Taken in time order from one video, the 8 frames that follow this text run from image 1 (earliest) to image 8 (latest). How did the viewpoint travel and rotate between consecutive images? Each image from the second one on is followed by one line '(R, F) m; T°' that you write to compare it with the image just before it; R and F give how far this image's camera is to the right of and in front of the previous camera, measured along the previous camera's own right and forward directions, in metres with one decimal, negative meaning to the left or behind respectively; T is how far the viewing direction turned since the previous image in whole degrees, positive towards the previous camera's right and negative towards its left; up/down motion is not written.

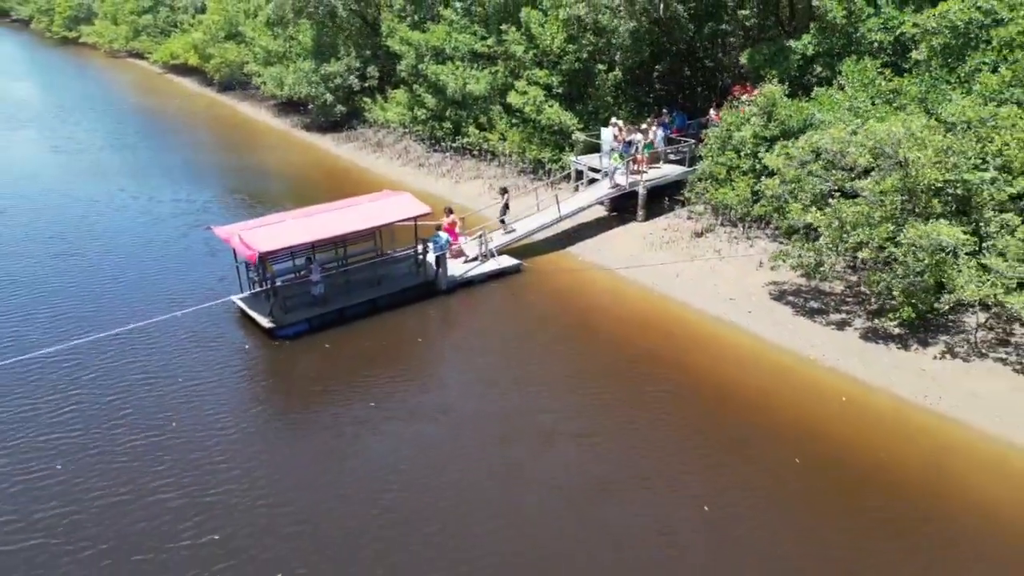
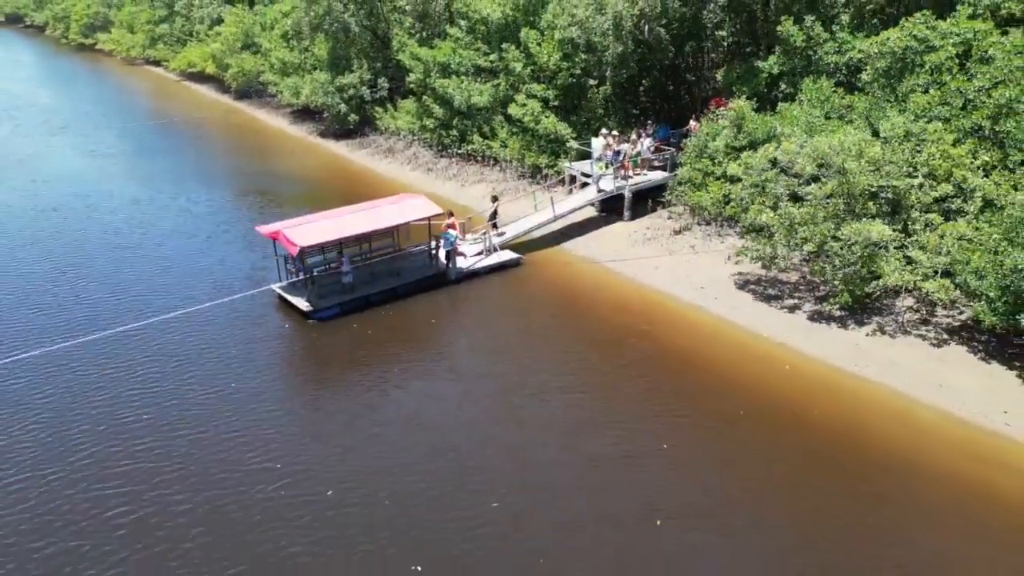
(0.0, -3.4) m; 0°
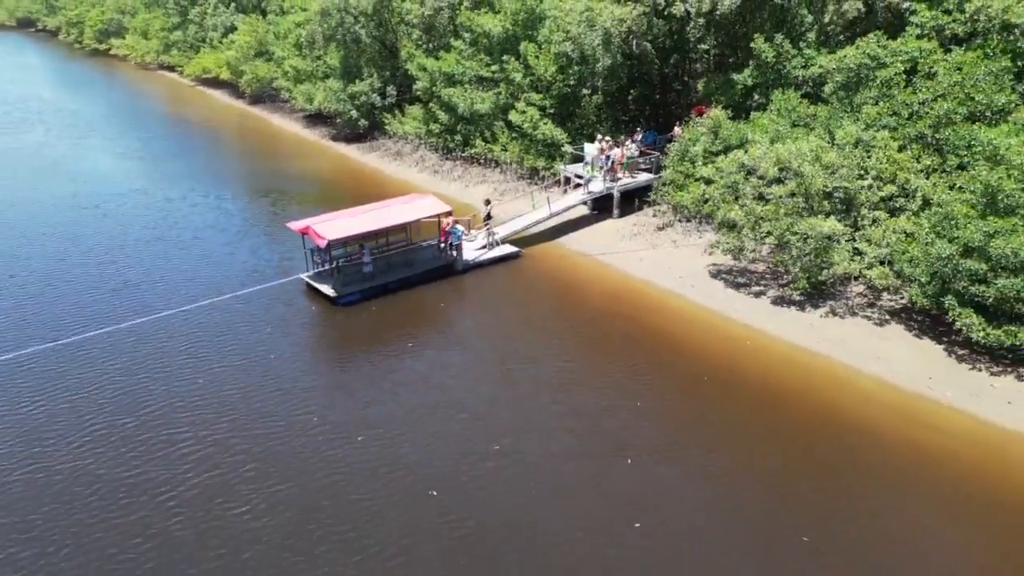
(+0.1, -3.2) m; 0°
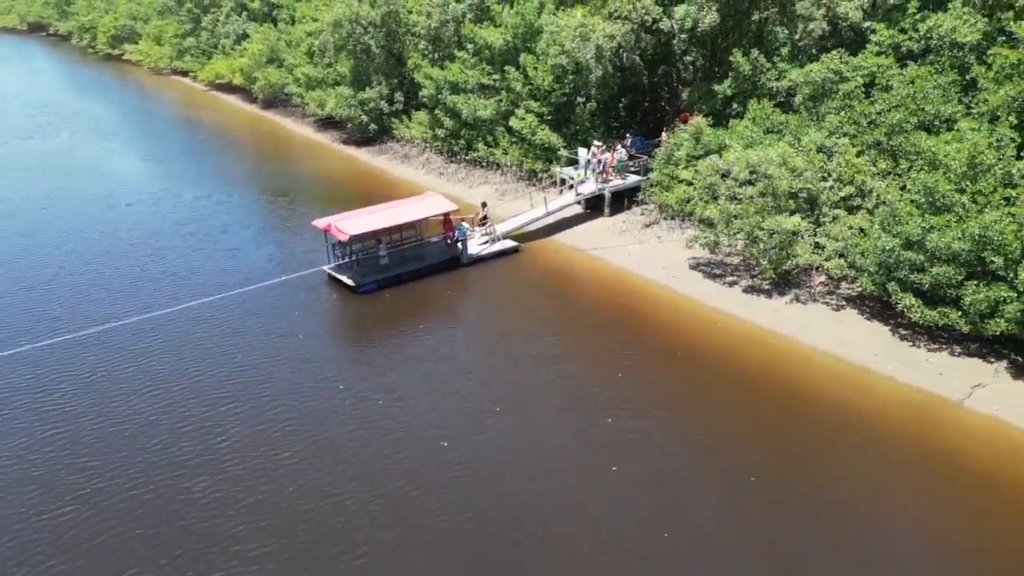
(0.0, -3.1) m; 0°
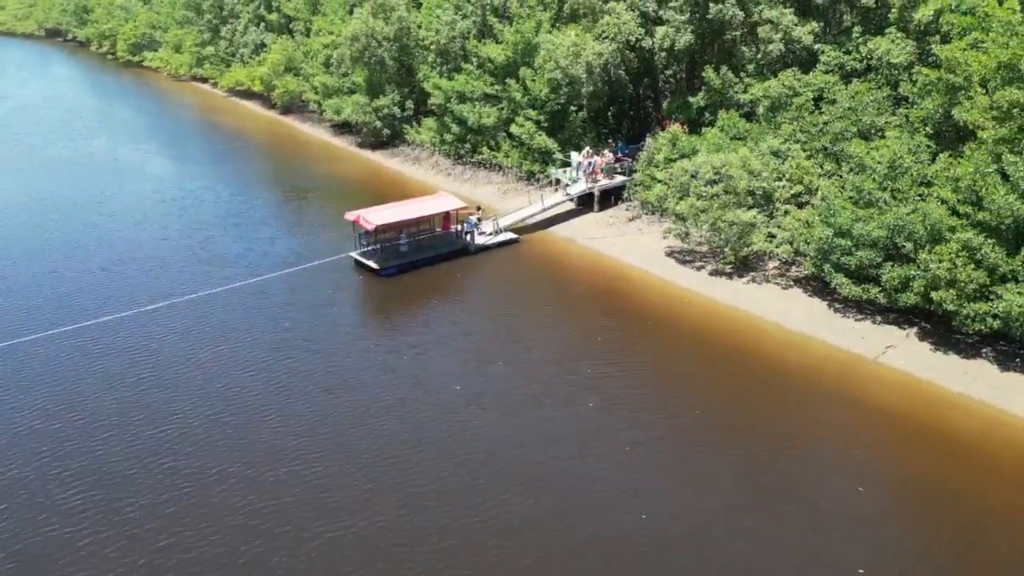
(0.0, -5.0) m; 0°
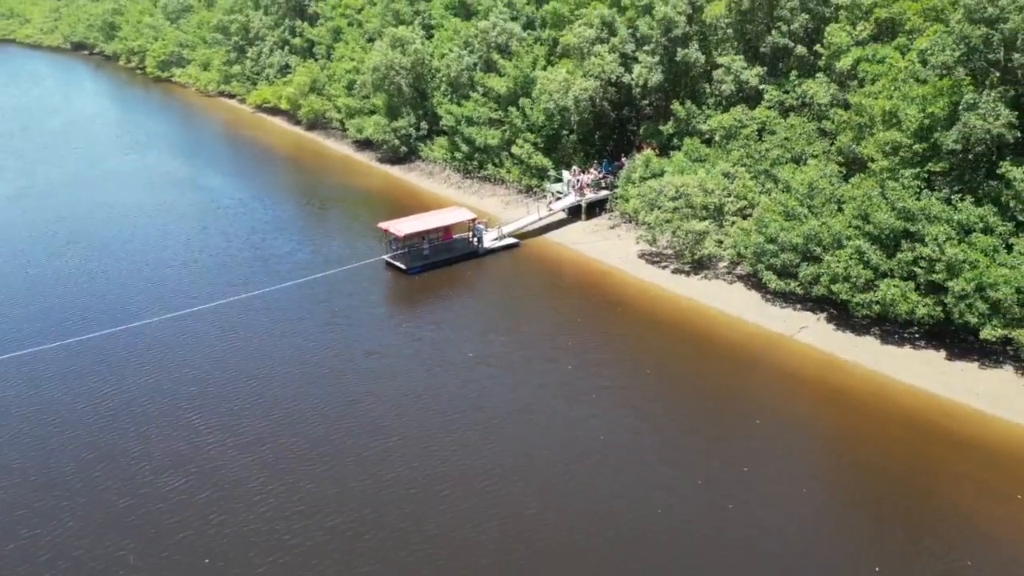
(0.0, -8.2) m; 0°
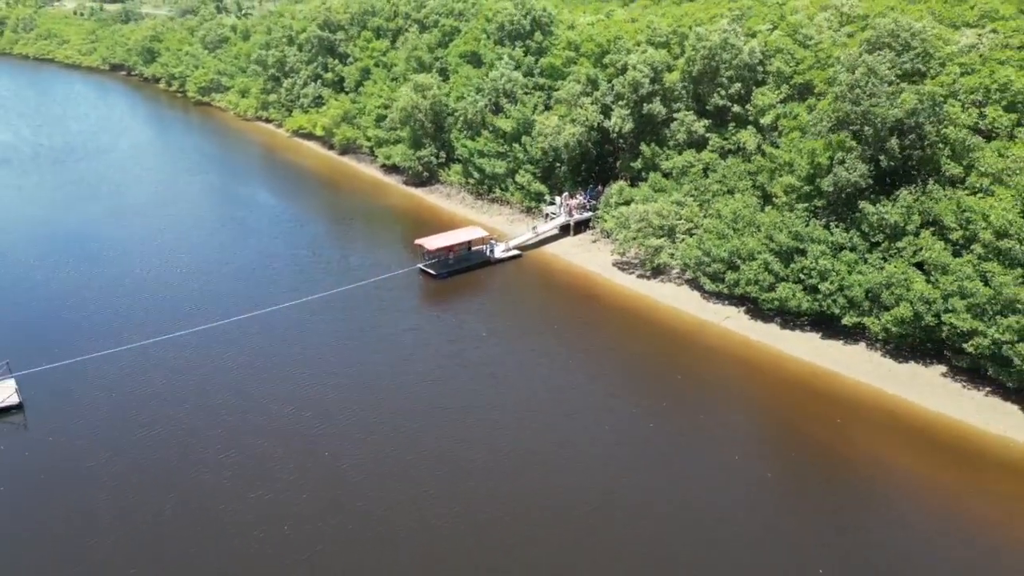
(-0.4, -13.5) m; 0°
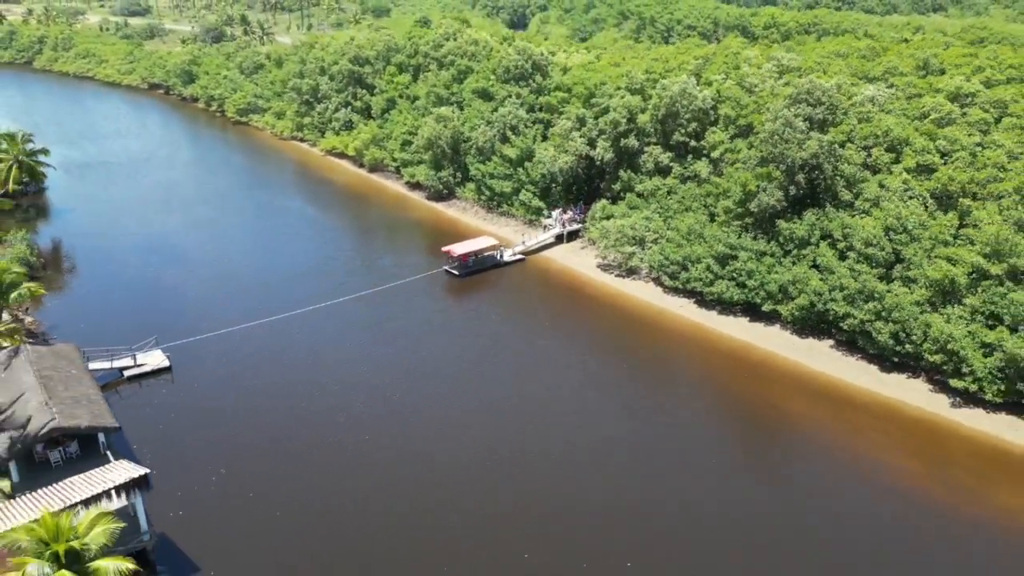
(-0.6, -15.8) m; 0°
